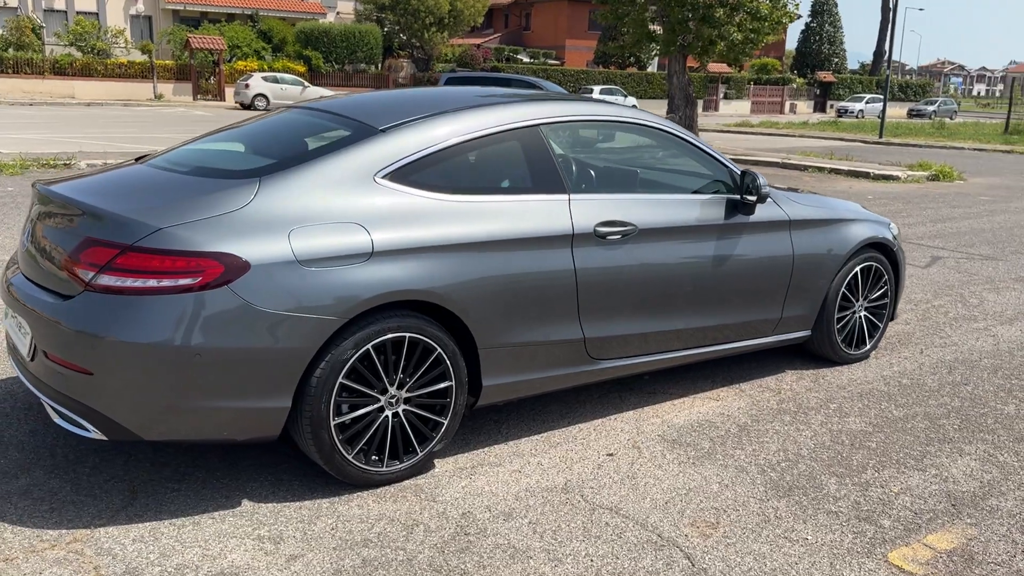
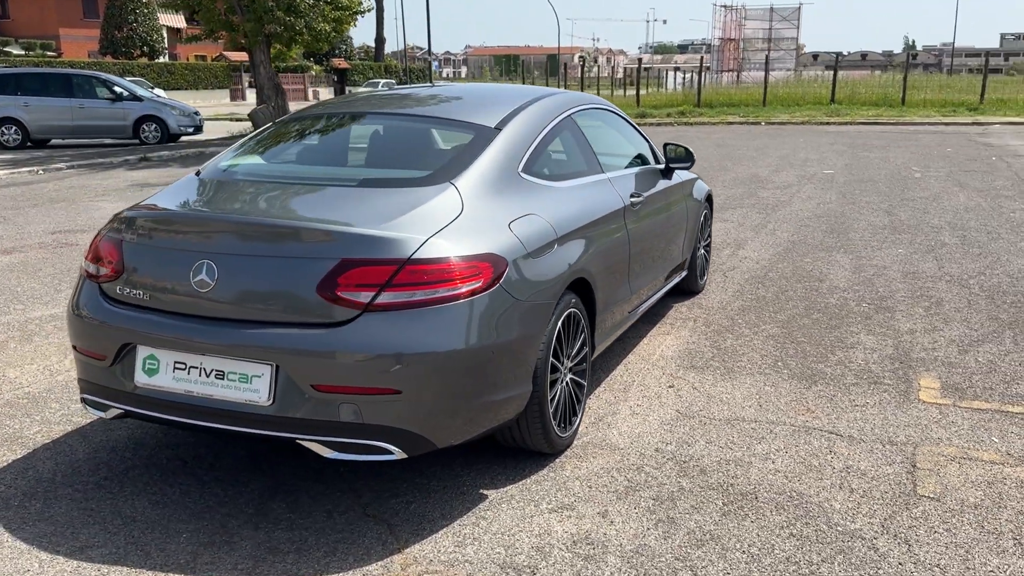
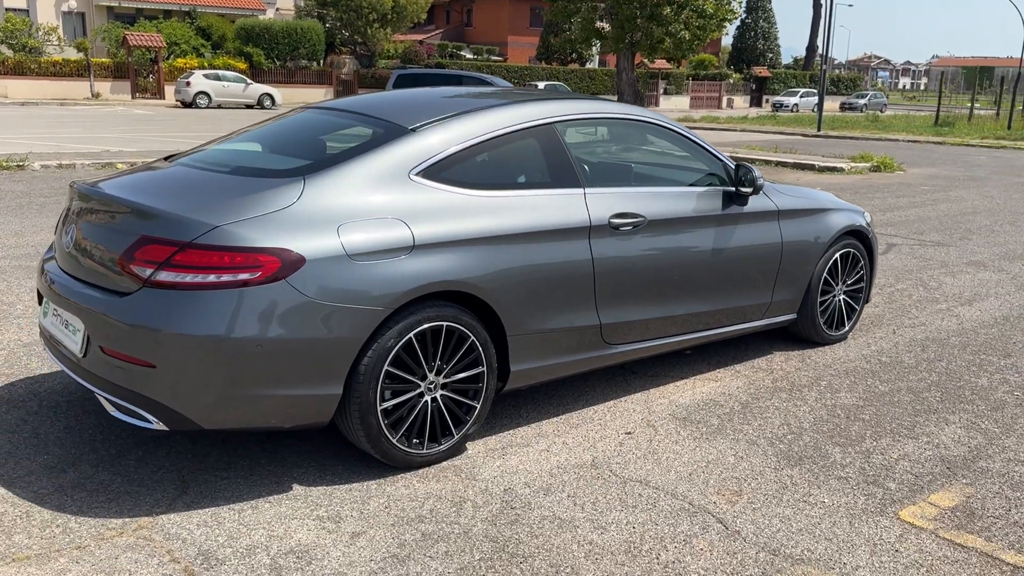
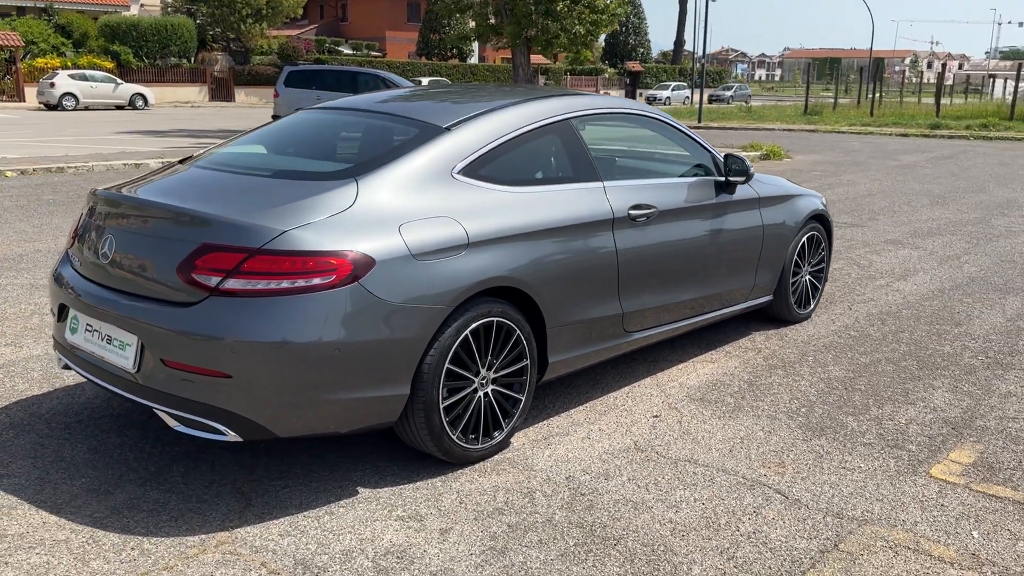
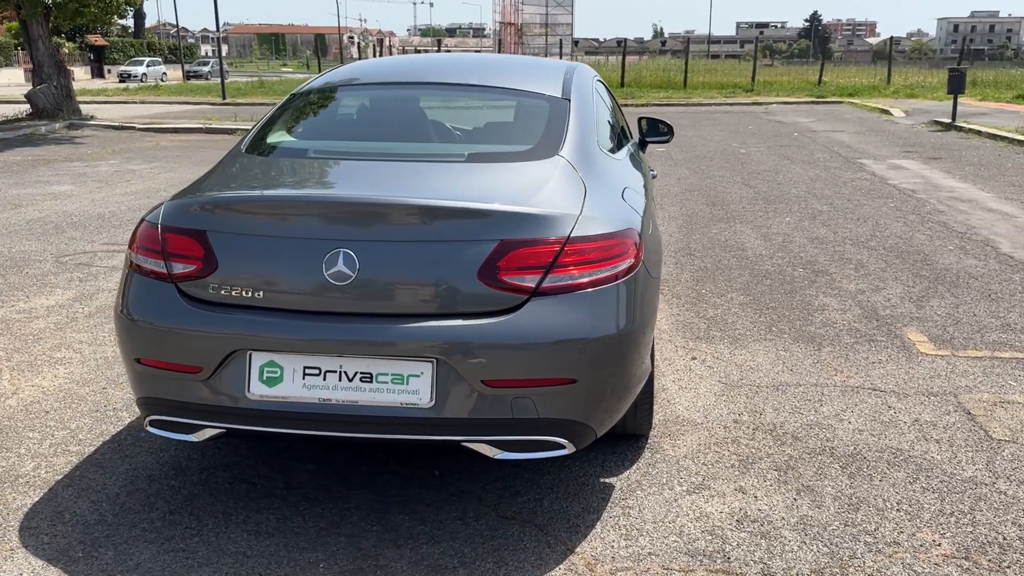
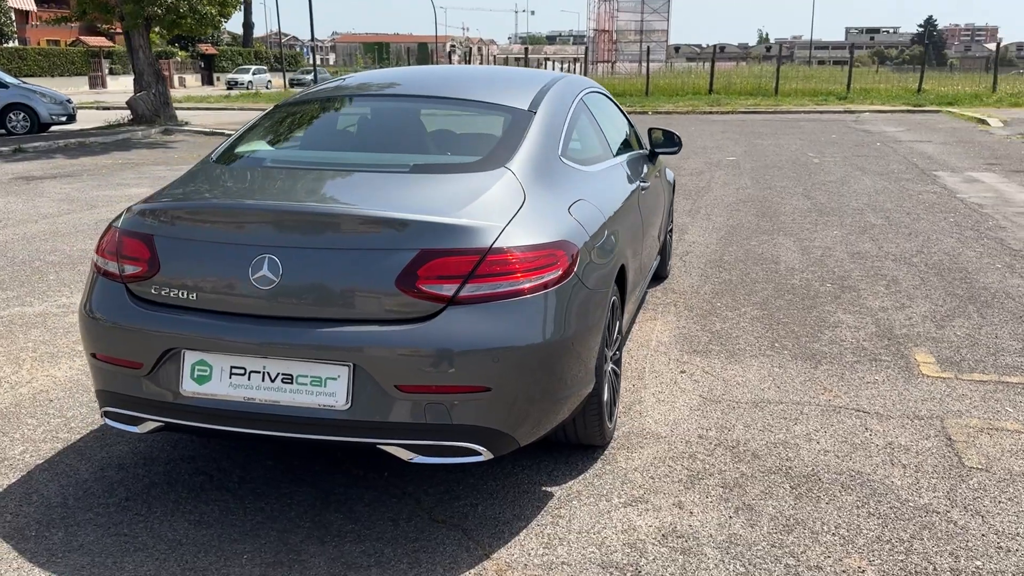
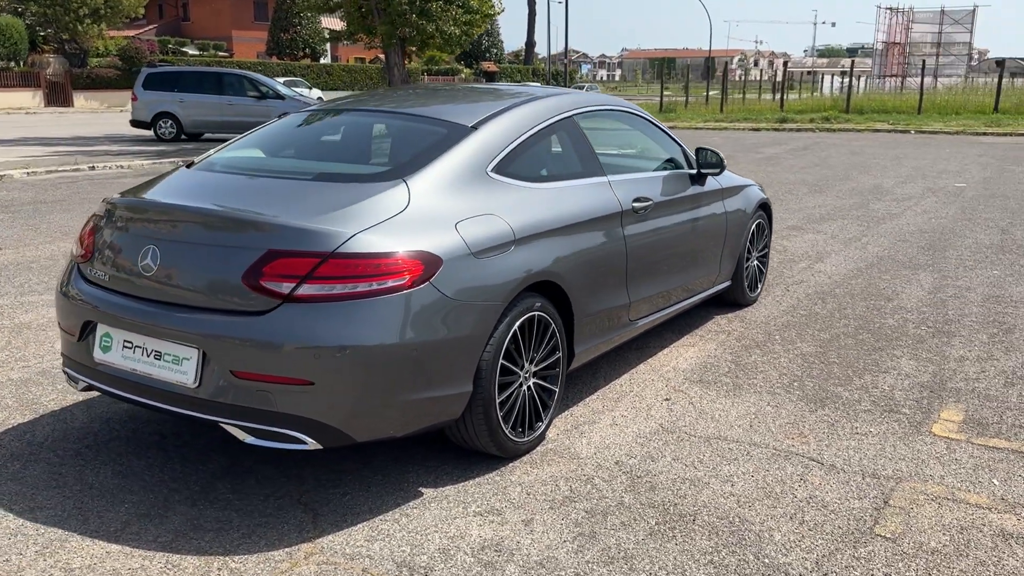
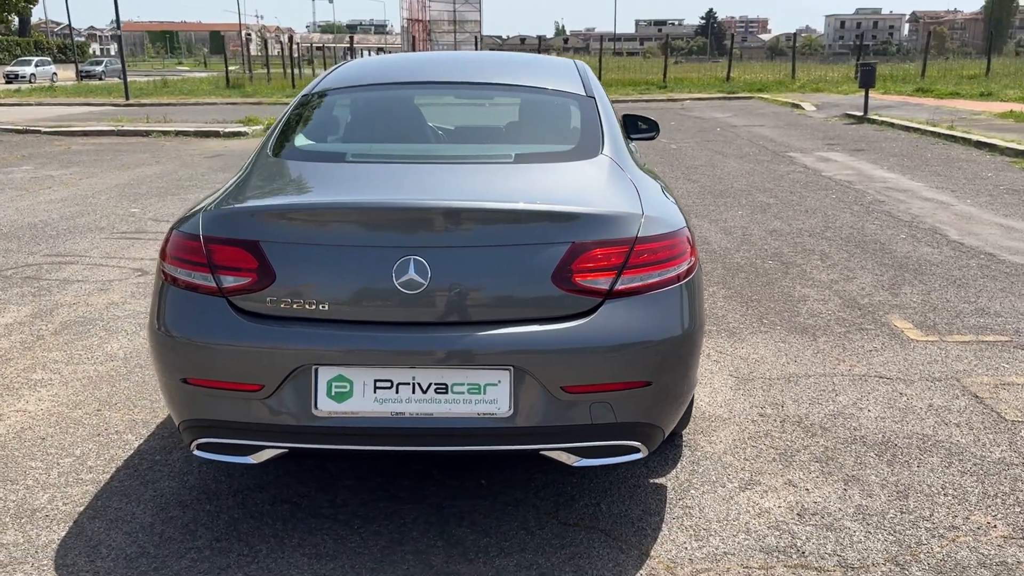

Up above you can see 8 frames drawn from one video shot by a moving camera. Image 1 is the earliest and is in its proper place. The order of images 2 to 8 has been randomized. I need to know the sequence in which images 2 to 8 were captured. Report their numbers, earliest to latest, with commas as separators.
3, 4, 7, 2, 6, 5, 8
